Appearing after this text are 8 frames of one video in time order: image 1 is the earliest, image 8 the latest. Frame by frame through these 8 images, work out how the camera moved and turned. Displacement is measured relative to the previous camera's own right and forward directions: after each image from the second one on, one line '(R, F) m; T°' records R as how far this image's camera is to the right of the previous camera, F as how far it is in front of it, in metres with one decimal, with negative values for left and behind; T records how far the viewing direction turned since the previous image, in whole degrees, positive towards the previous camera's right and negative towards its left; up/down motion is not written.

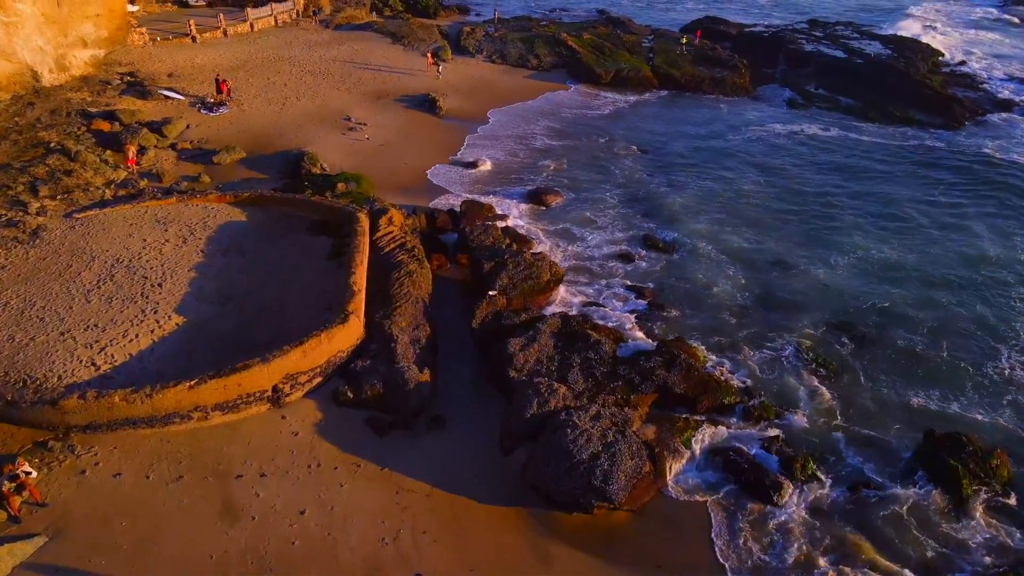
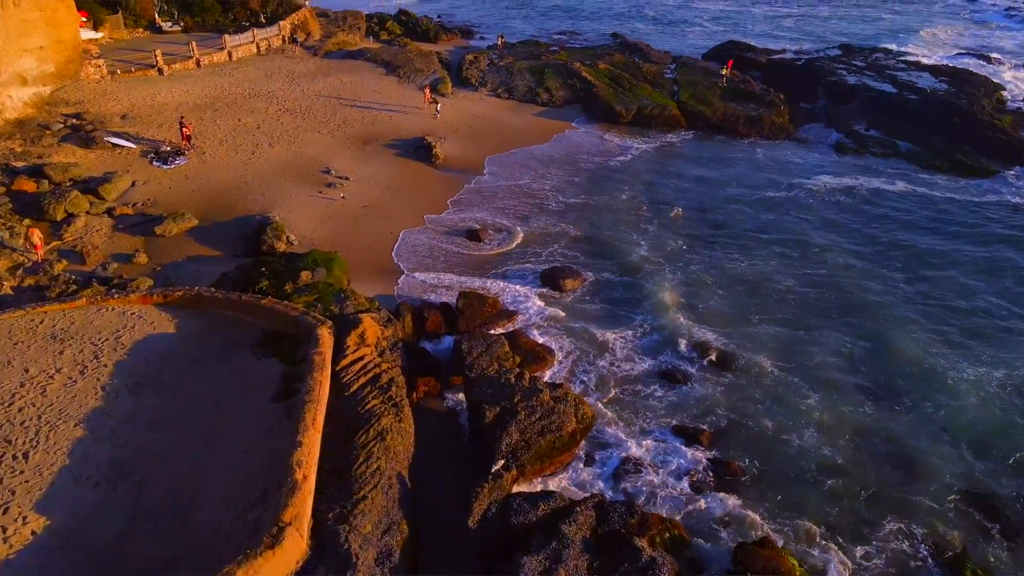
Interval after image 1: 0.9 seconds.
(-0.1, +3.6) m; 0°
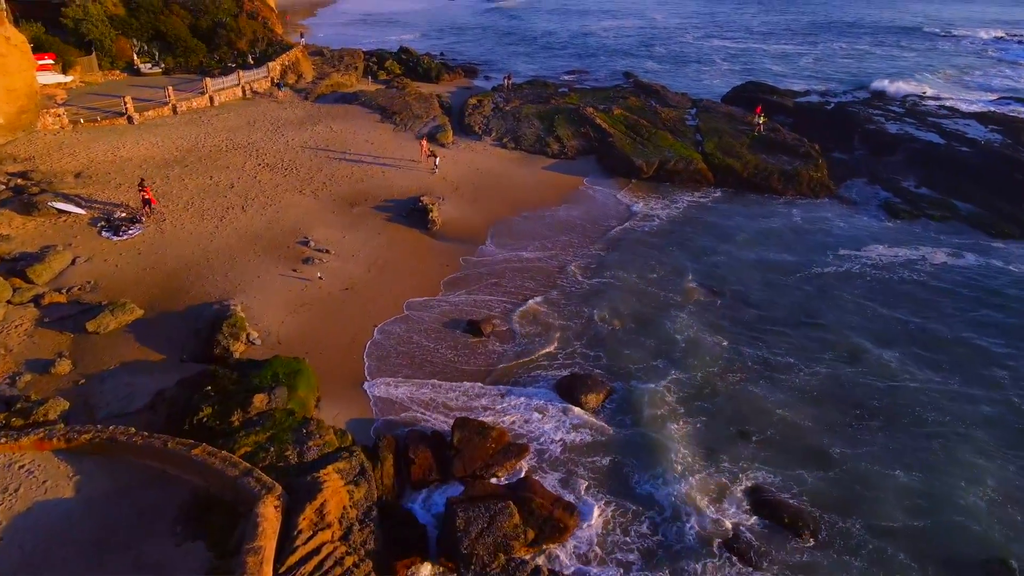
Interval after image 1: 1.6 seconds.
(-0.1, +2.8) m; 0°
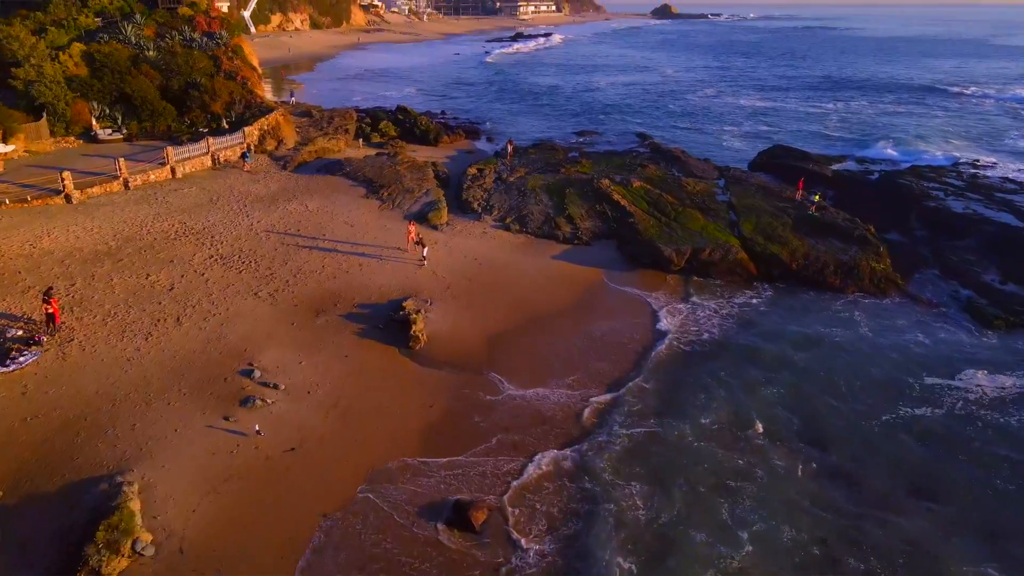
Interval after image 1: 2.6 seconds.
(0.0, +3.8) m; 0°
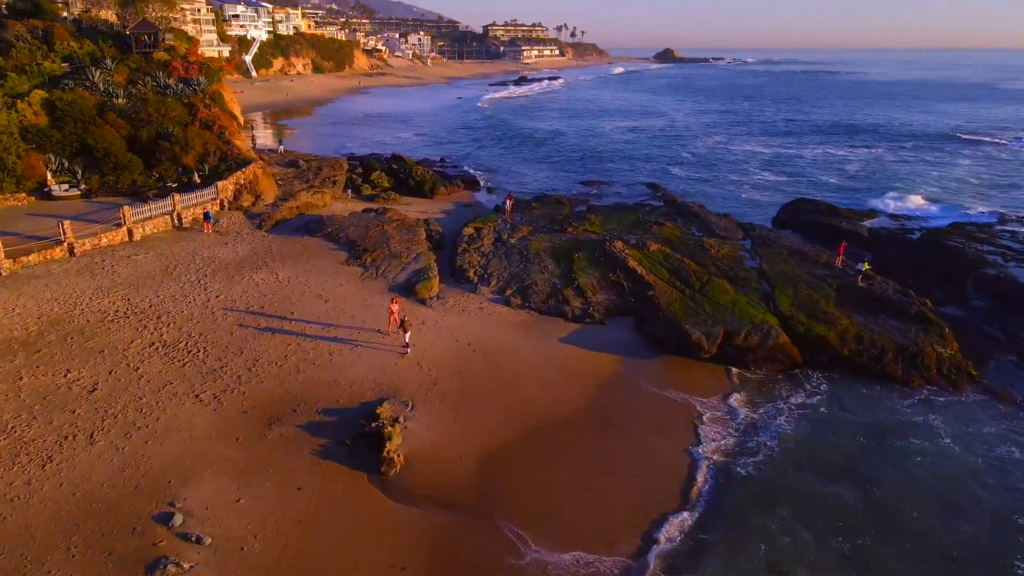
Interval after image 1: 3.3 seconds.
(+0.1, +2.9) m; 0°
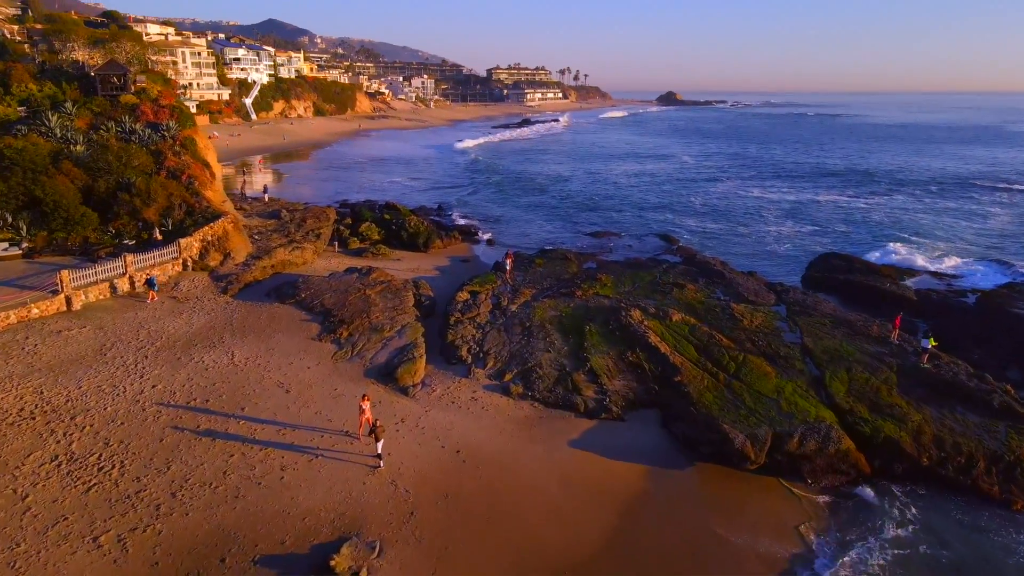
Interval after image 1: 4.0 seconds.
(+0.1, +3.0) m; 0°
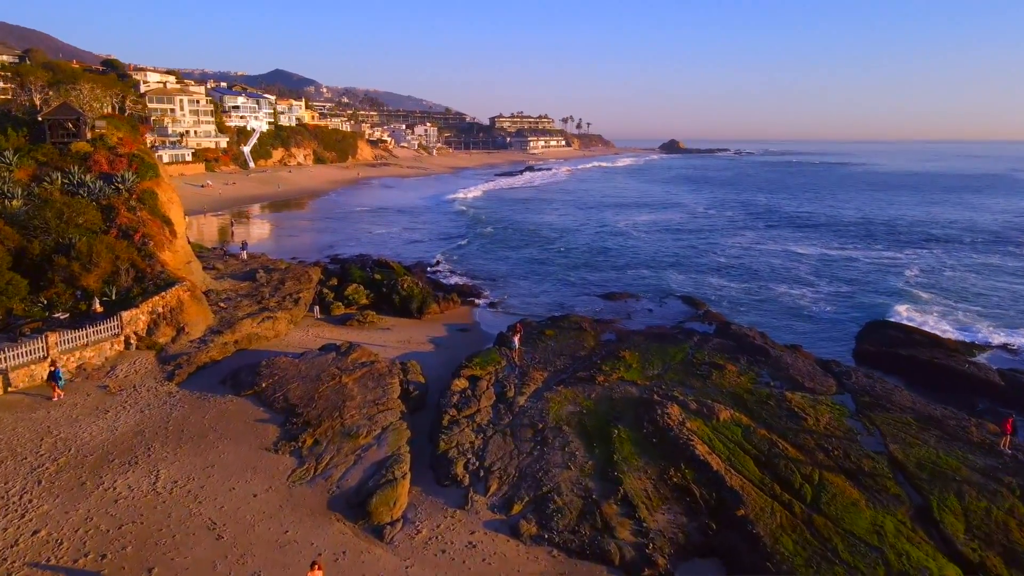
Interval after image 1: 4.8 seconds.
(-0.1, +3.6) m; 0°
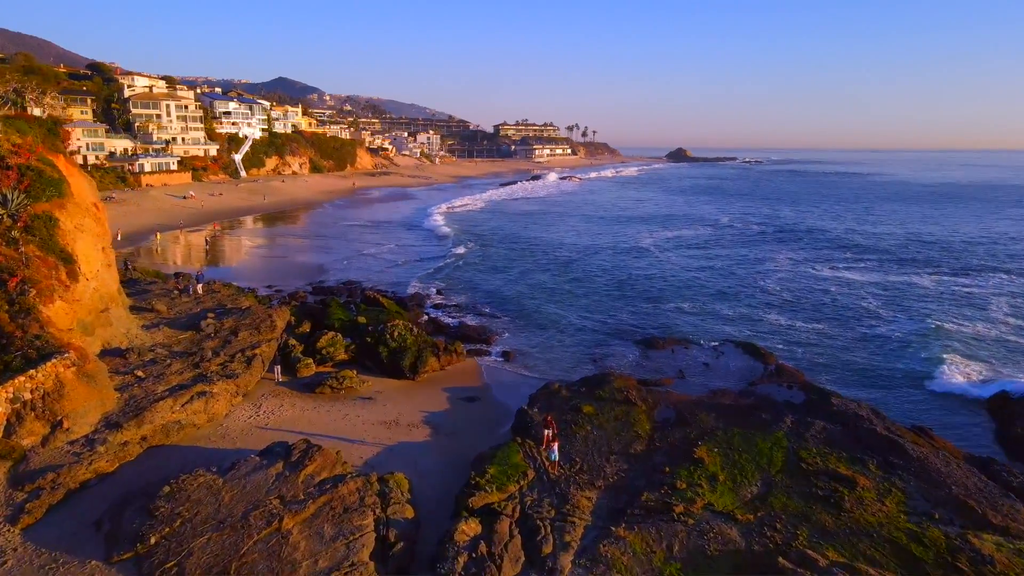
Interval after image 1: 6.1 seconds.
(-0.5, +6.1) m; 0°
